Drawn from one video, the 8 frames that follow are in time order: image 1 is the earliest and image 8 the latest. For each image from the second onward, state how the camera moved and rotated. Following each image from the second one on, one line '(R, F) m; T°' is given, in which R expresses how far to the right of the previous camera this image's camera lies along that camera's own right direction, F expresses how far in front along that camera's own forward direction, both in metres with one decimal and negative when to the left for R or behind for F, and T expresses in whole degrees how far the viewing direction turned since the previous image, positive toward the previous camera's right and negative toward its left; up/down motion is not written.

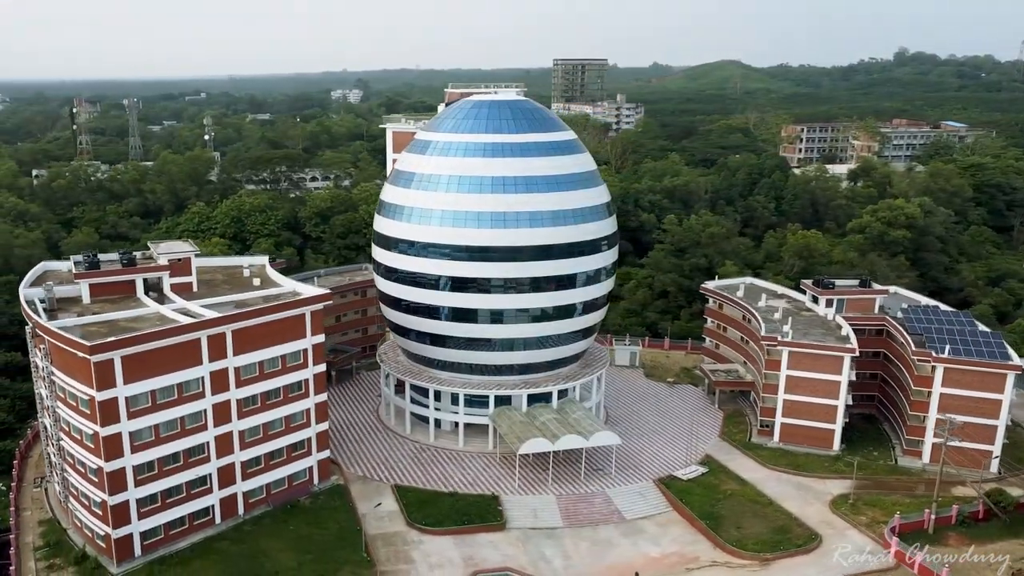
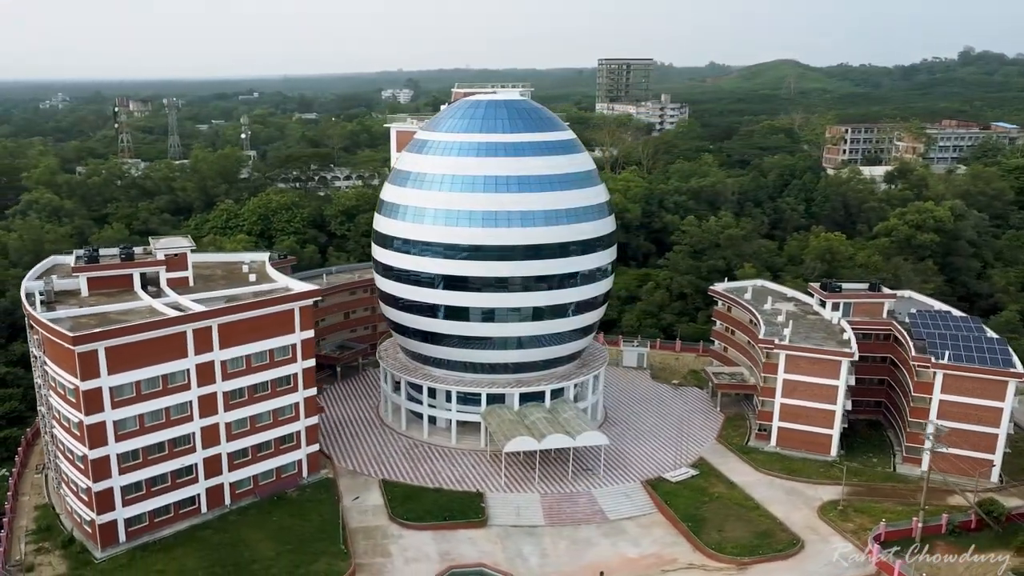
(+2.1, -0.1) m; -3°
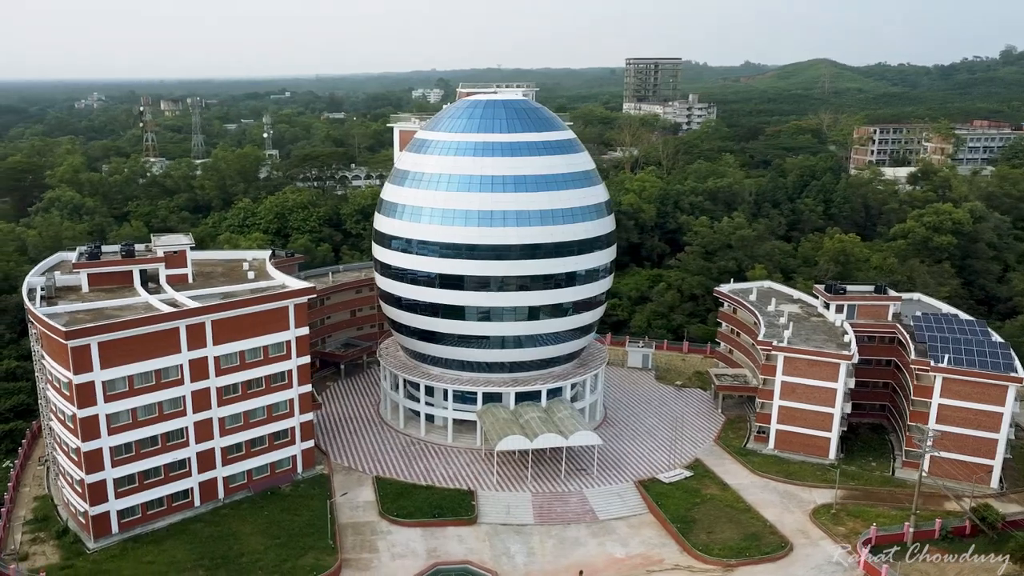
(+1.2, -0.1) m; -2°
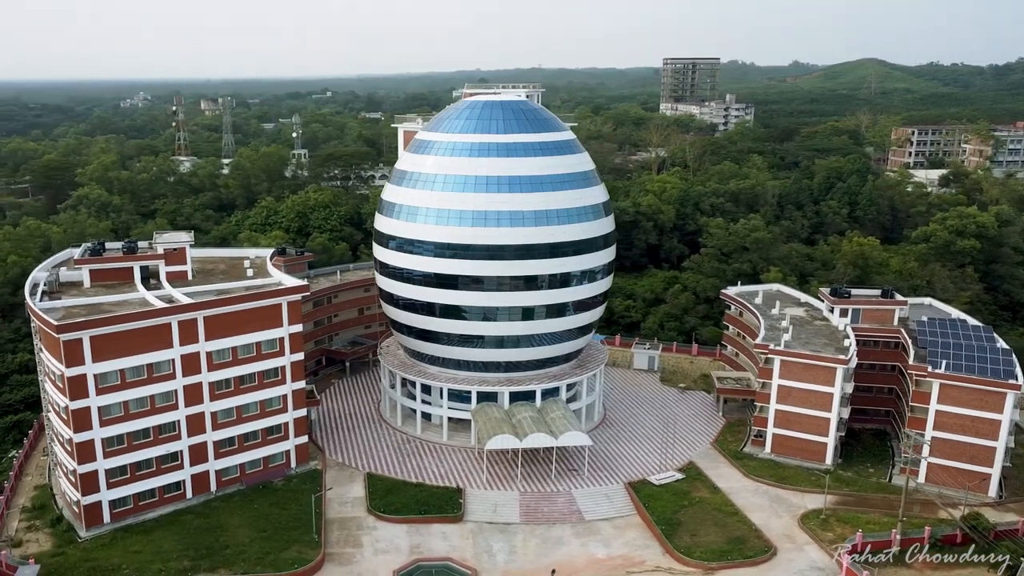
(+1.6, -0.1) m; -2°
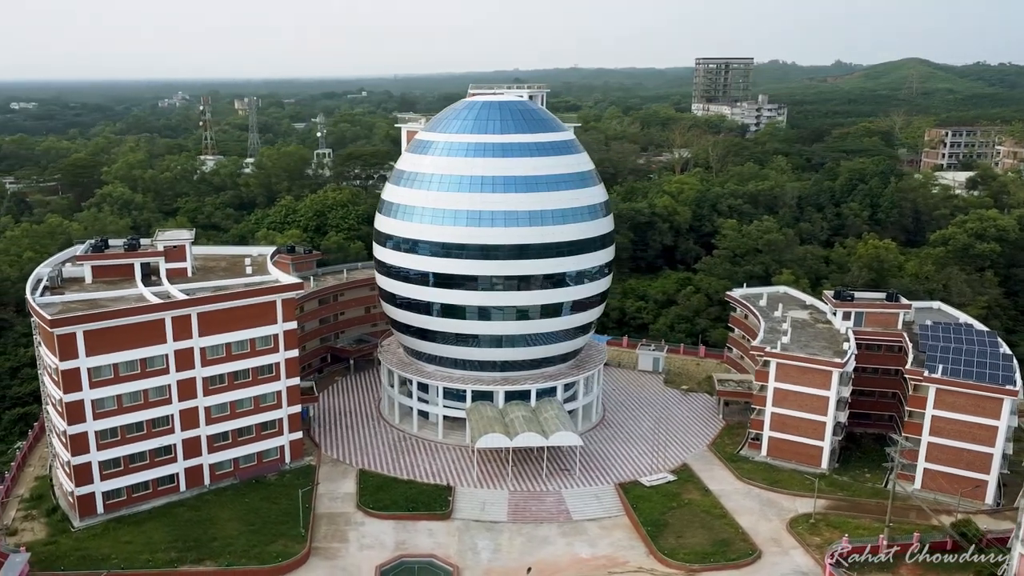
(+1.4, -0.1) m; -2°
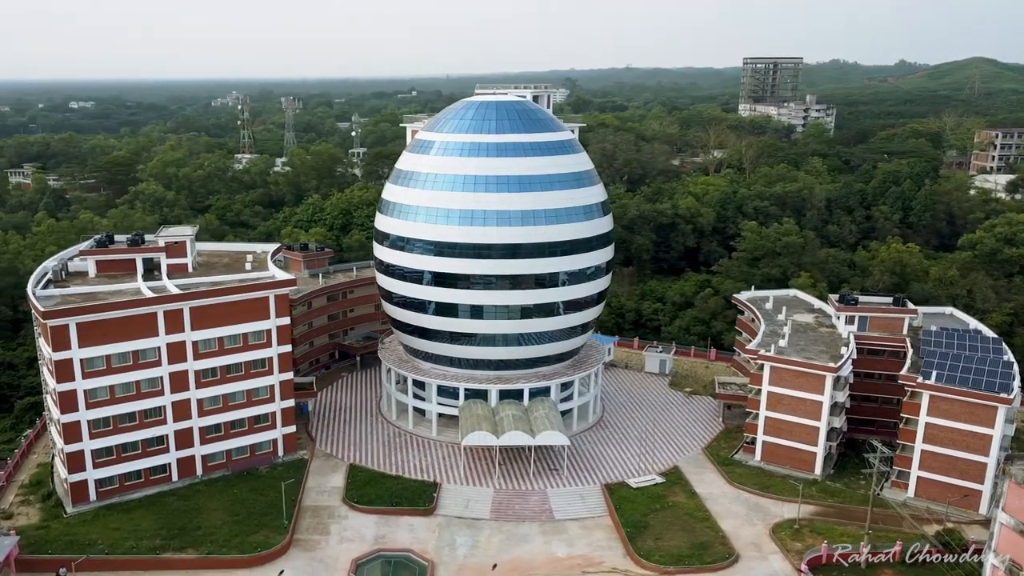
(+2.1, -0.2) m; -2°
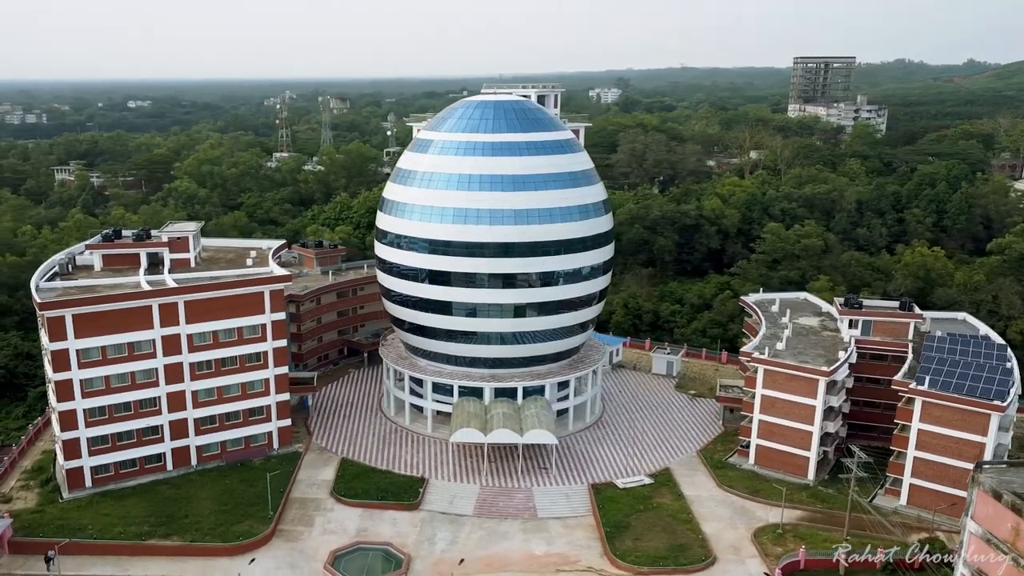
(+2.1, -0.2) m; -3°
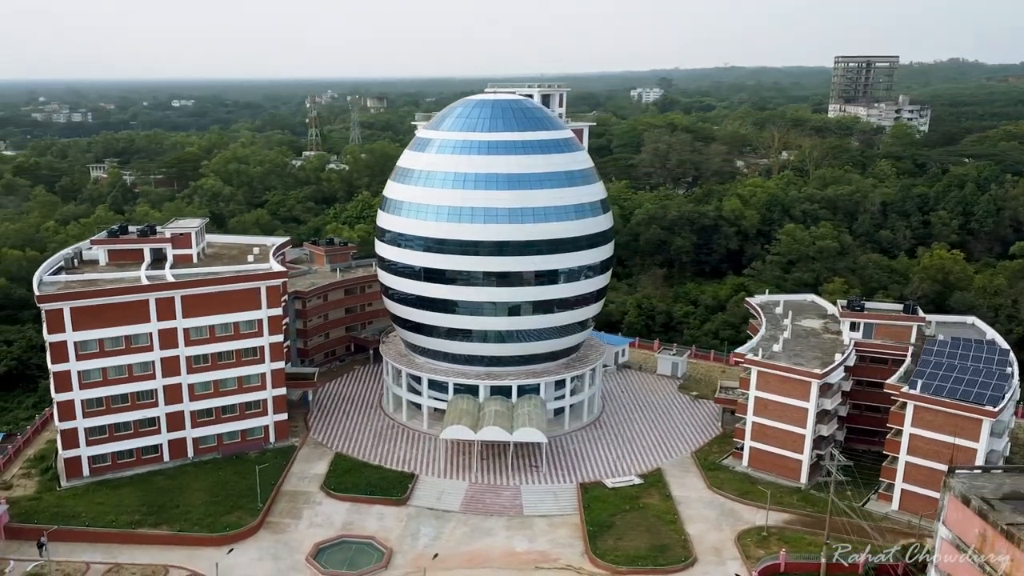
(+1.7, -0.2) m; -2°
